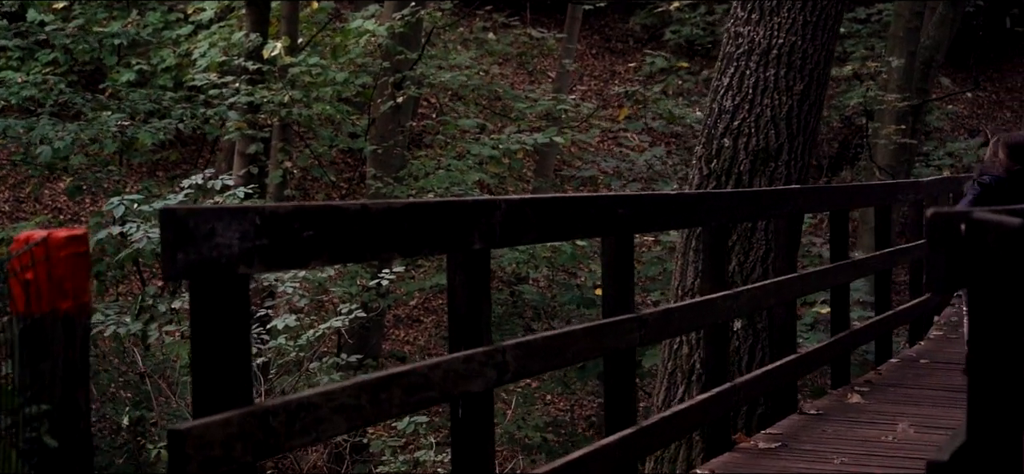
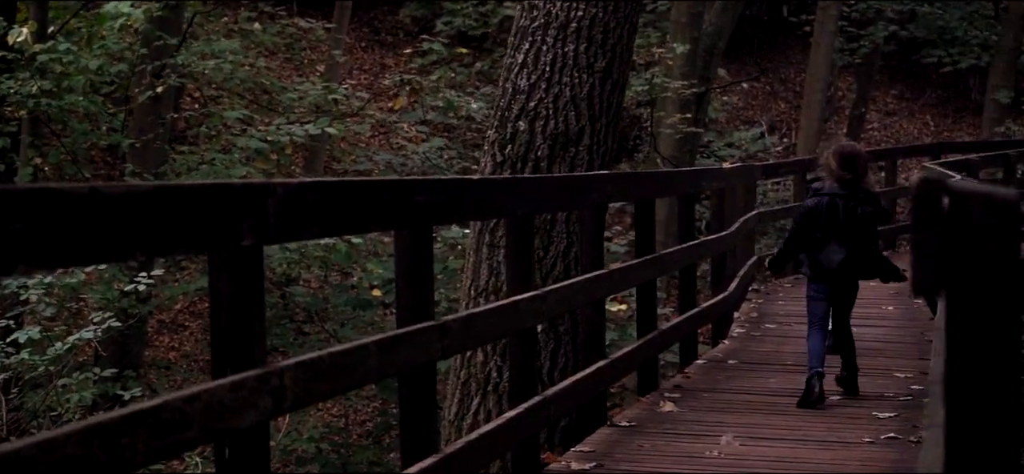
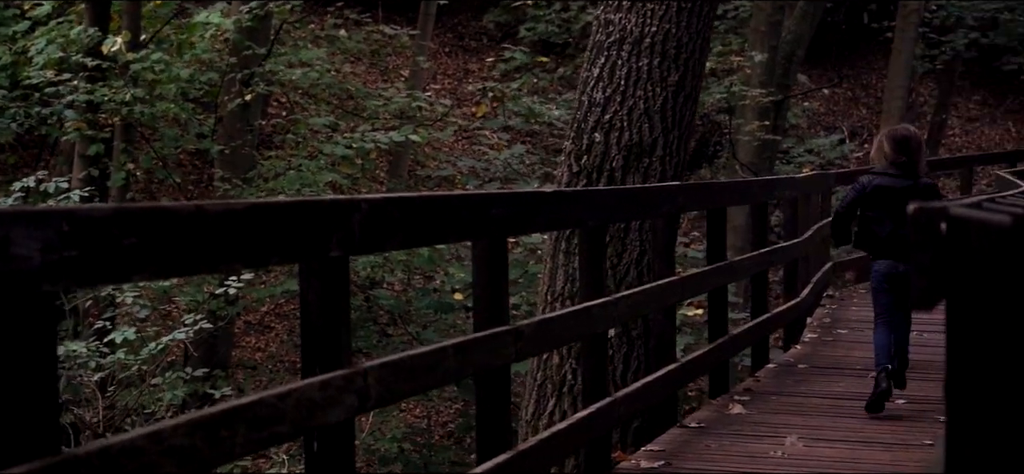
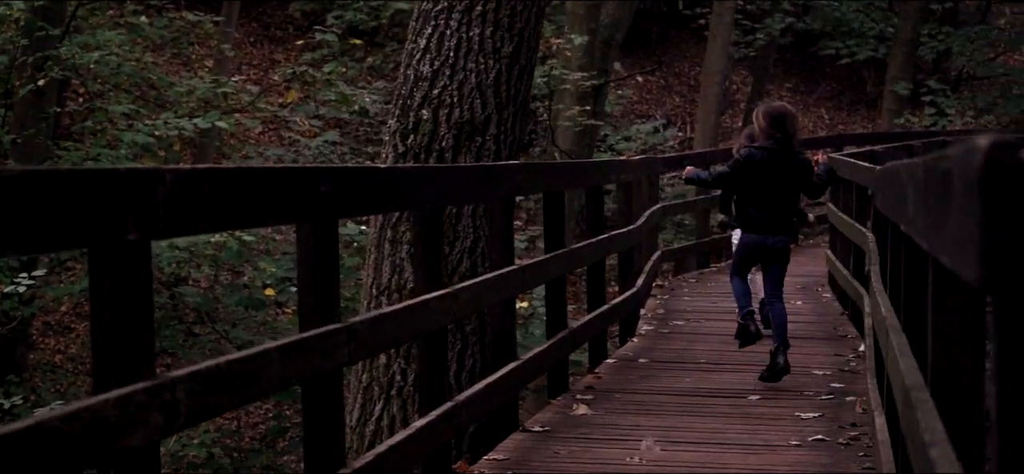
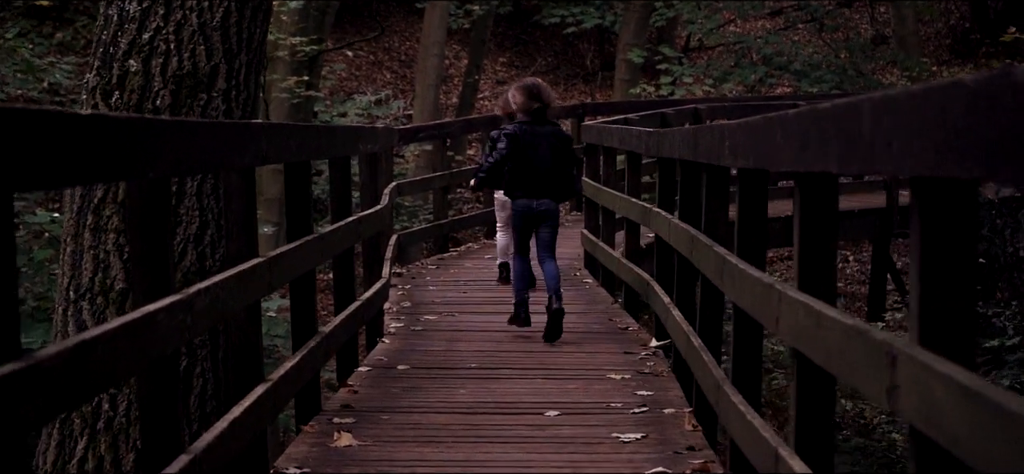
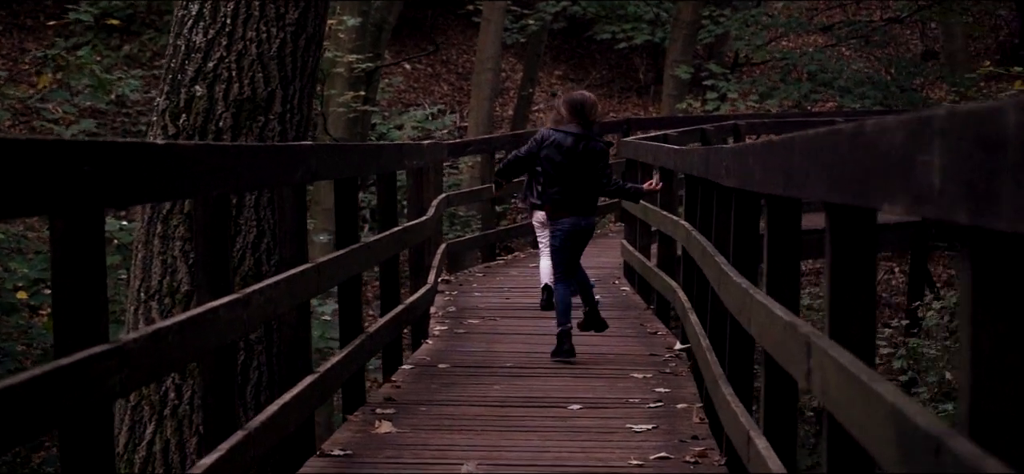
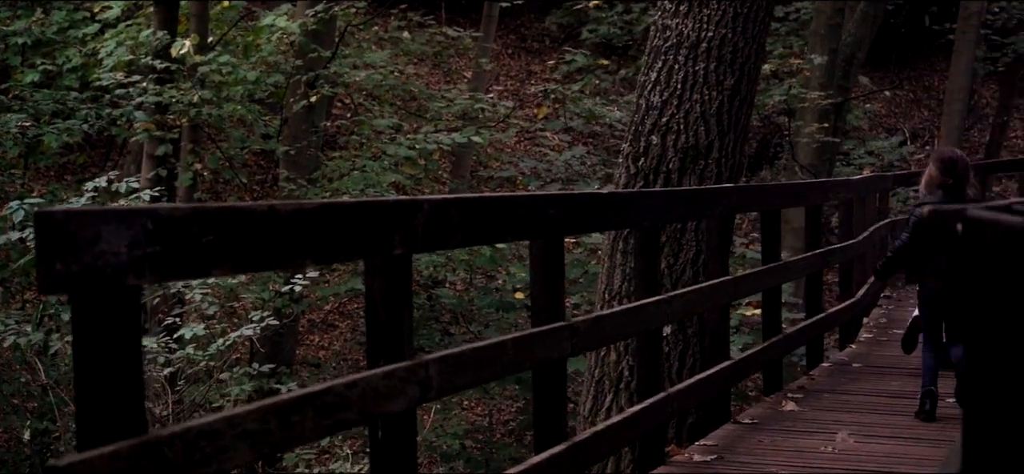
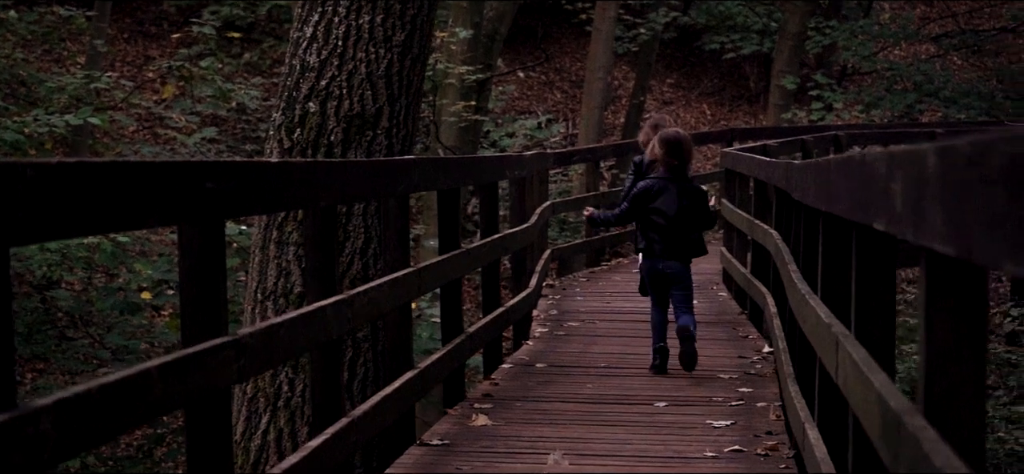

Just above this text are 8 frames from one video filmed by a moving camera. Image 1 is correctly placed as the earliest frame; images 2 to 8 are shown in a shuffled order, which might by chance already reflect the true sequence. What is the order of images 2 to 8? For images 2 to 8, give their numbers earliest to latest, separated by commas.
7, 3, 2, 4, 8, 6, 5
